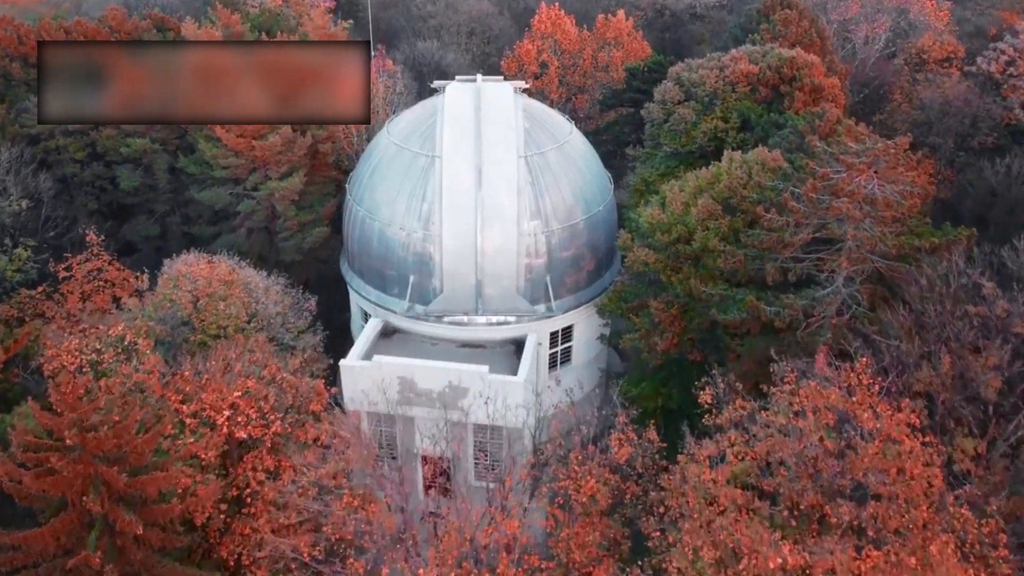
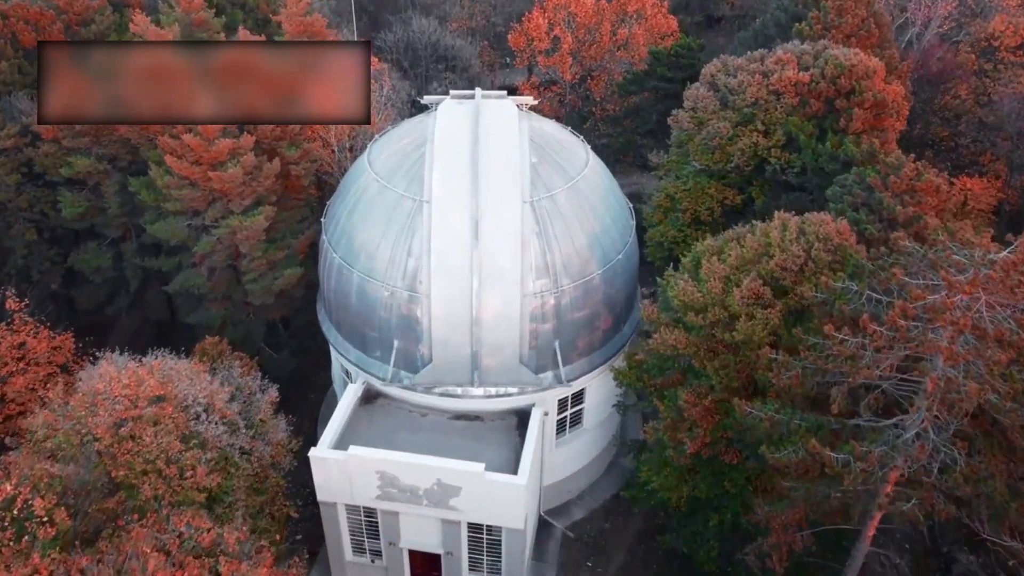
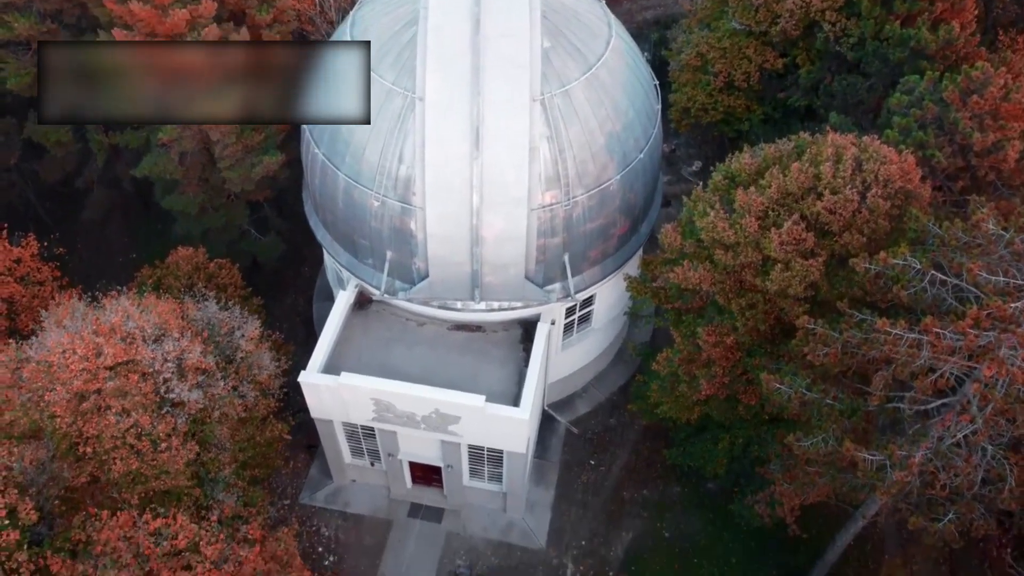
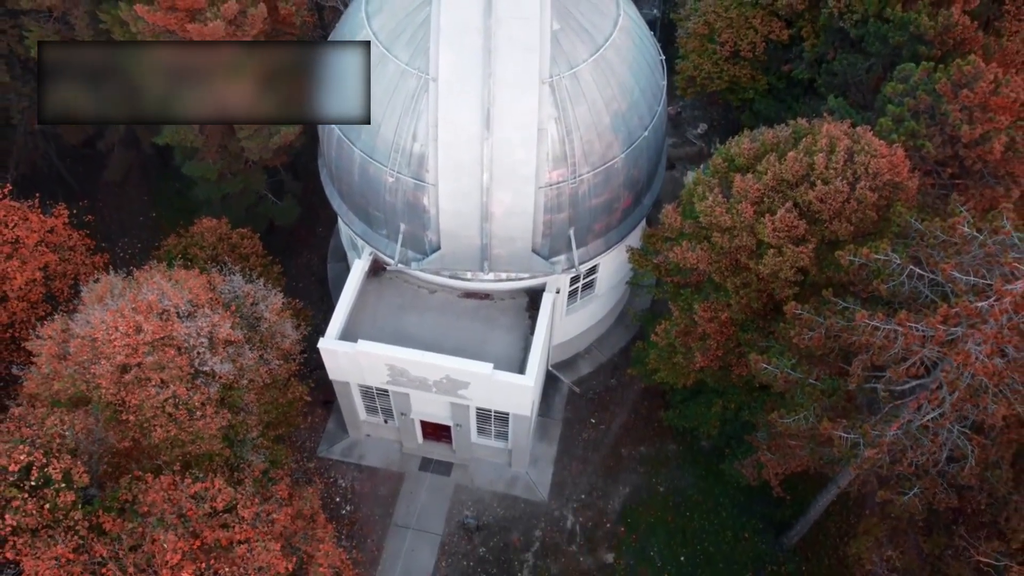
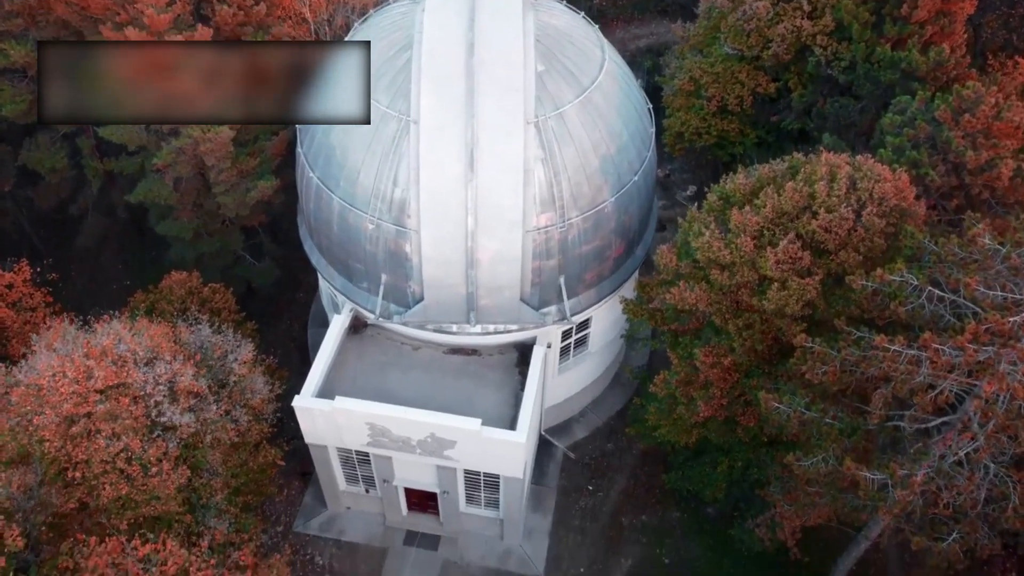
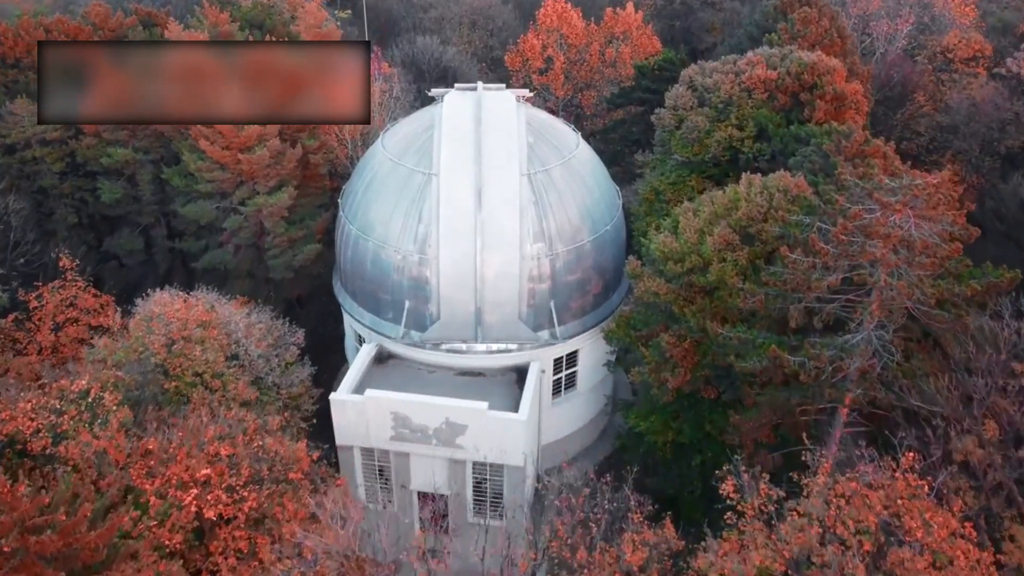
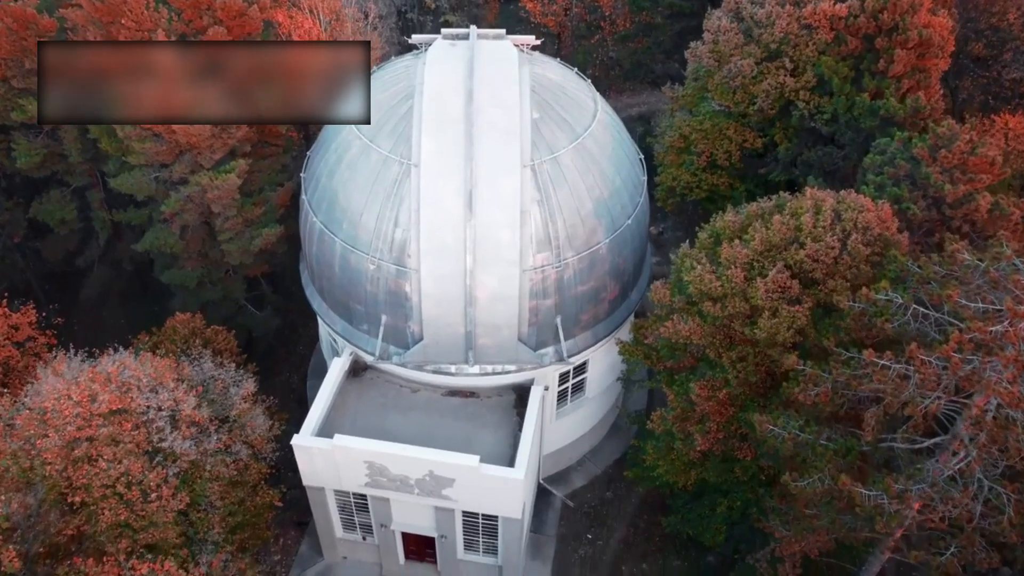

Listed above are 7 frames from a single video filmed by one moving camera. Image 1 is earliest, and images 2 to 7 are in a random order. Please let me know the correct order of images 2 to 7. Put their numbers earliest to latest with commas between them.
6, 2, 7, 5, 3, 4
